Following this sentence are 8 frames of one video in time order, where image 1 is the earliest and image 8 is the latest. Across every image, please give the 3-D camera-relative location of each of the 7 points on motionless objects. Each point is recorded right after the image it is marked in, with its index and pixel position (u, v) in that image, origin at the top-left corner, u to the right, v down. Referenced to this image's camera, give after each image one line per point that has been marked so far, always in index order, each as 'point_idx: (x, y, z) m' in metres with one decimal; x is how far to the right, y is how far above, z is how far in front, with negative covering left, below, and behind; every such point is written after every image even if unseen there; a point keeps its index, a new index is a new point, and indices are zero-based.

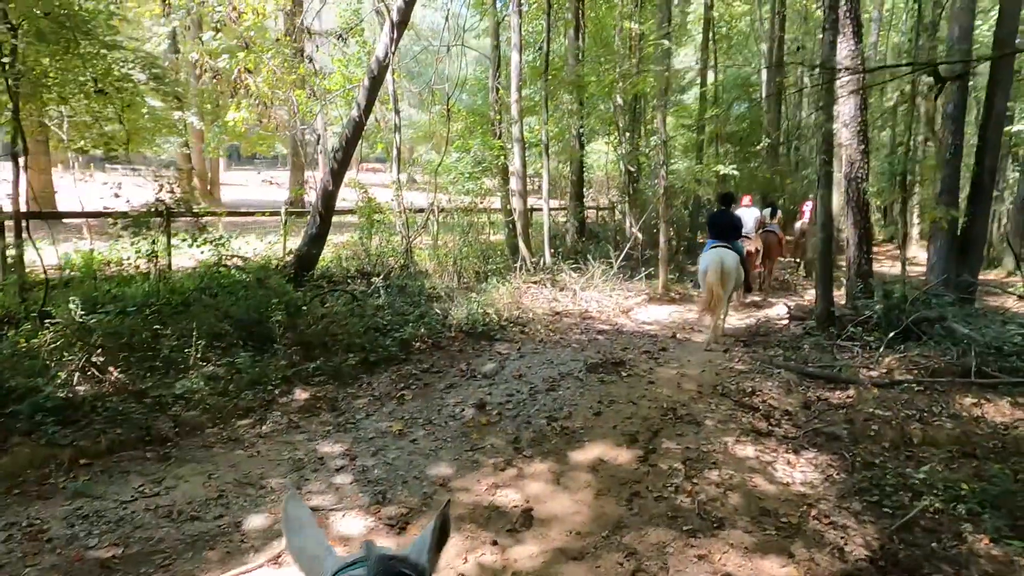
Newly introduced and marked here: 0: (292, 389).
0: (-2.3, -1.1, +6.9) m
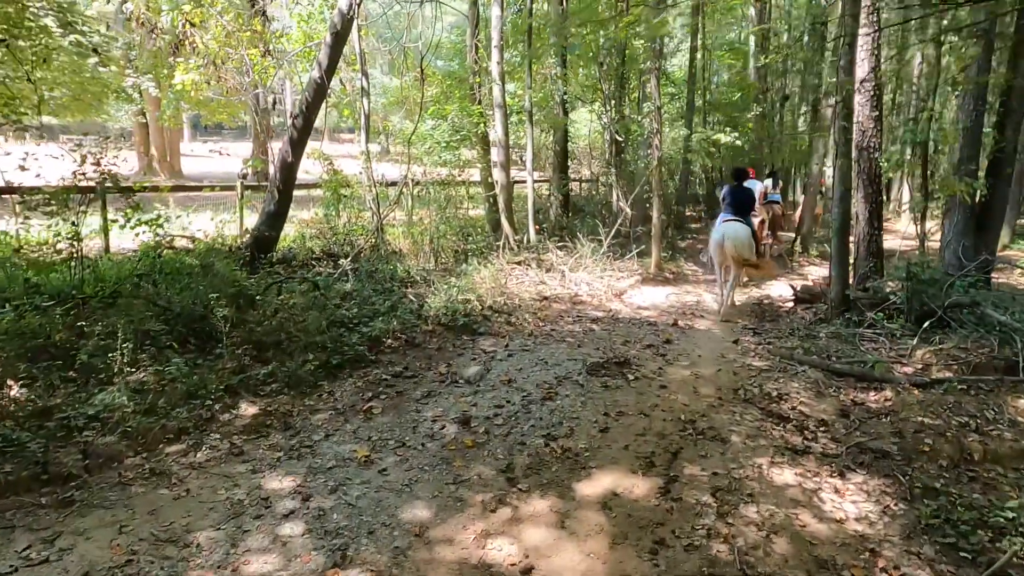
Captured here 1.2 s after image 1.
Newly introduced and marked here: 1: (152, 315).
0: (-2.4, -1.0, +5.8) m
1: (-3.6, -0.3, +6.7) m
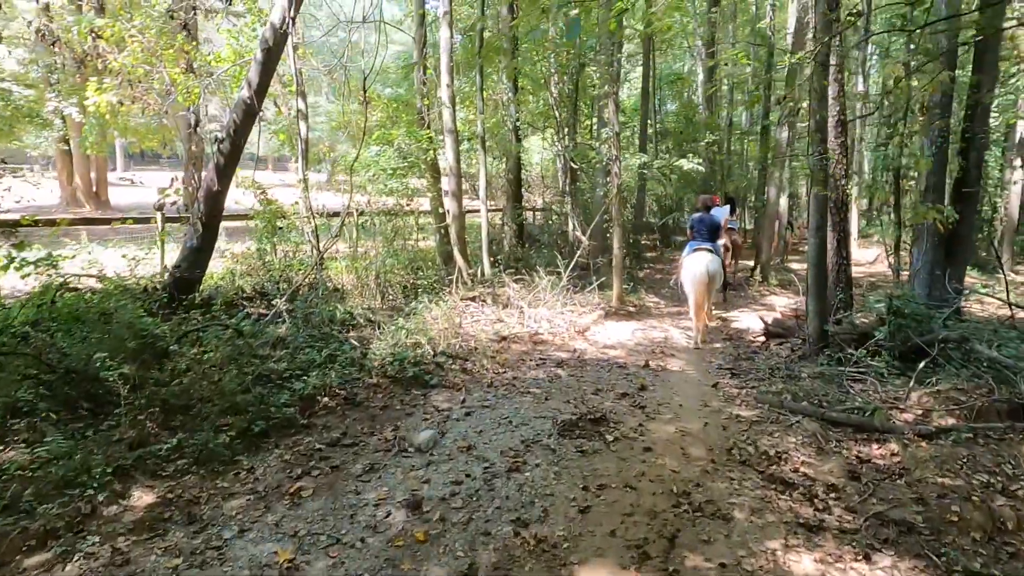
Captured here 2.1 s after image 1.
0: (-2.7, -1.4, +4.6) m
1: (-4.0, -0.7, +5.5) m
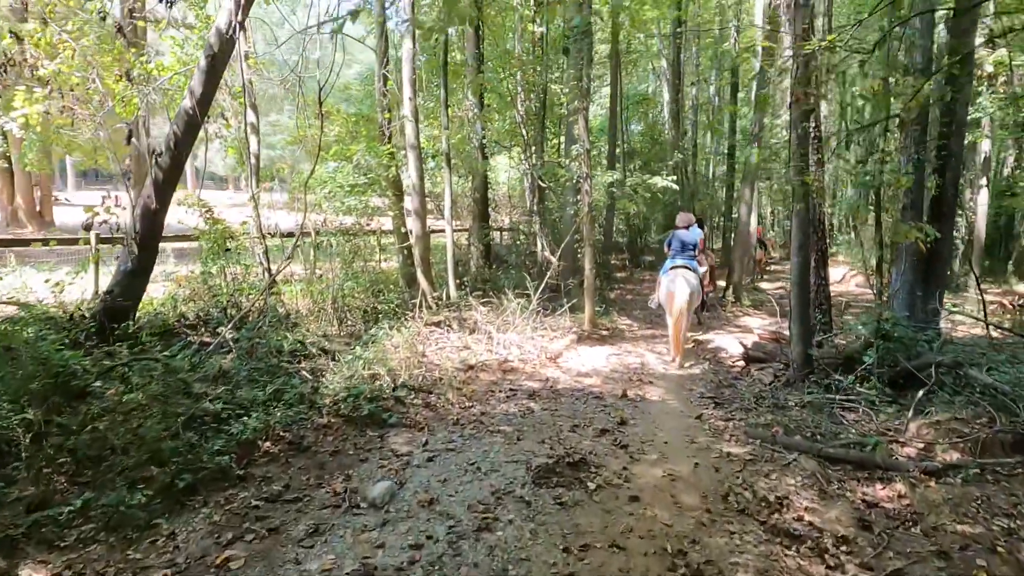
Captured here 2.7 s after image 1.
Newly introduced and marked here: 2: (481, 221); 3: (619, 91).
0: (-2.8, -1.6, +3.8) m
1: (-4.2, -1.0, +4.6) m
2: (-0.7, +1.6, +15.7) m
3: (+3.2, +5.8, +19.7) m
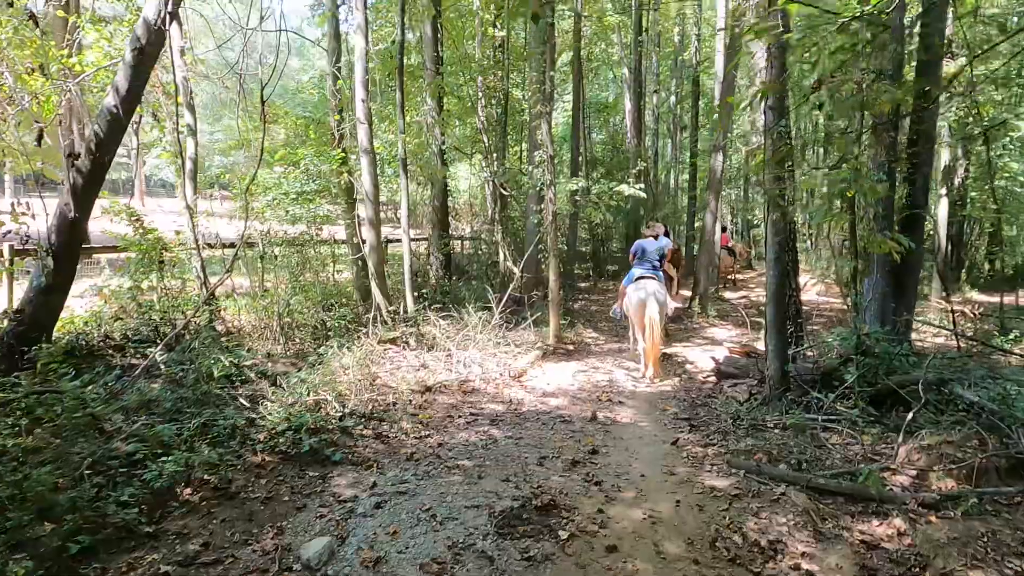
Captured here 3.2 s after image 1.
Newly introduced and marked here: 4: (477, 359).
0: (-3.0, -1.7, +3.0) m
1: (-4.4, -1.1, +3.8) m
2: (-1.6, +1.3, +15.0) m
3: (+2.0, +5.5, +19.3) m
4: (-0.5, -1.0, +9.6) m
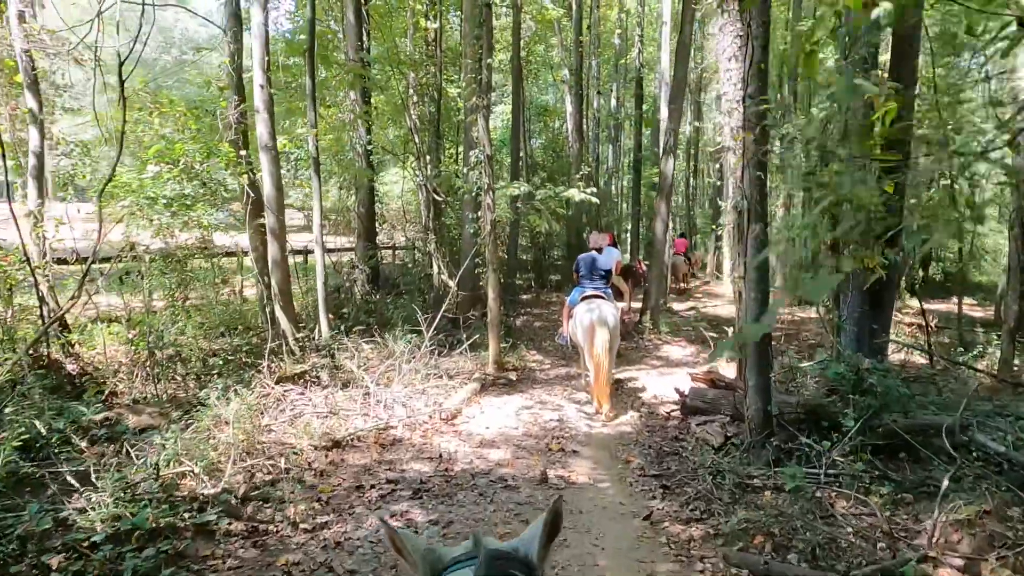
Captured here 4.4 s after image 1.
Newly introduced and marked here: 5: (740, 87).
0: (-3.3, -2.0, +1.2) m
1: (-4.7, -1.4, +1.8) m
2: (-2.9, +1.0, +13.3) m
3: (+0.3, +5.2, +18.0) m
4: (-1.3, -1.3, +8.0) m
5: (+3.0, +2.6, +8.7) m
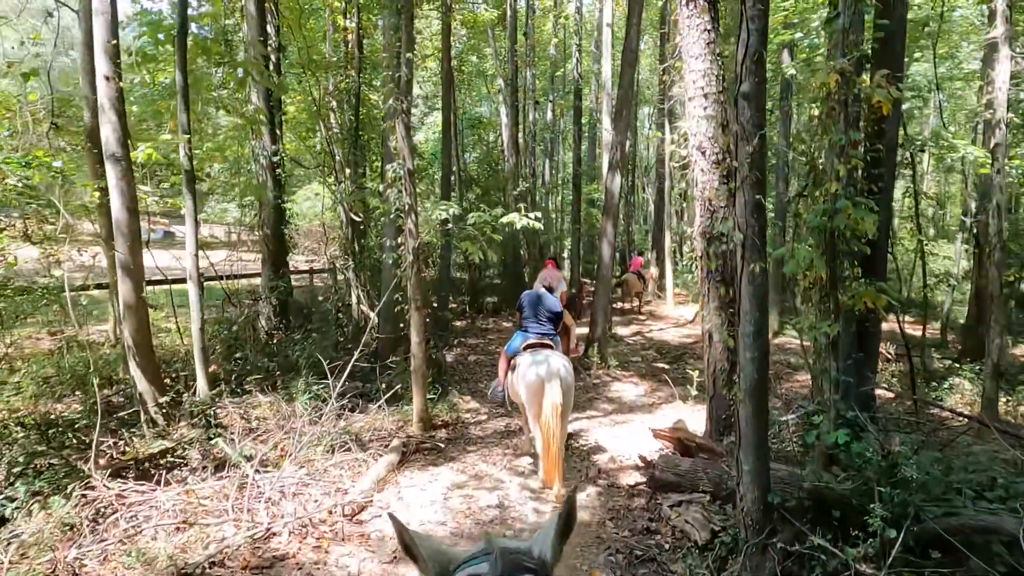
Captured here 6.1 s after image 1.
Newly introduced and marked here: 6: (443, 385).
0: (-3.3, -2.3, -0.8) m
1: (-4.8, -1.8, -0.4) m
2: (-4.1, +0.4, +11.3) m
3: (-1.4, +4.5, +16.3) m
4: (-2.0, -1.8, +6.1) m
5: (+2.2, +2.1, +7.3) m
6: (-1.1, -1.5, +10.6) m
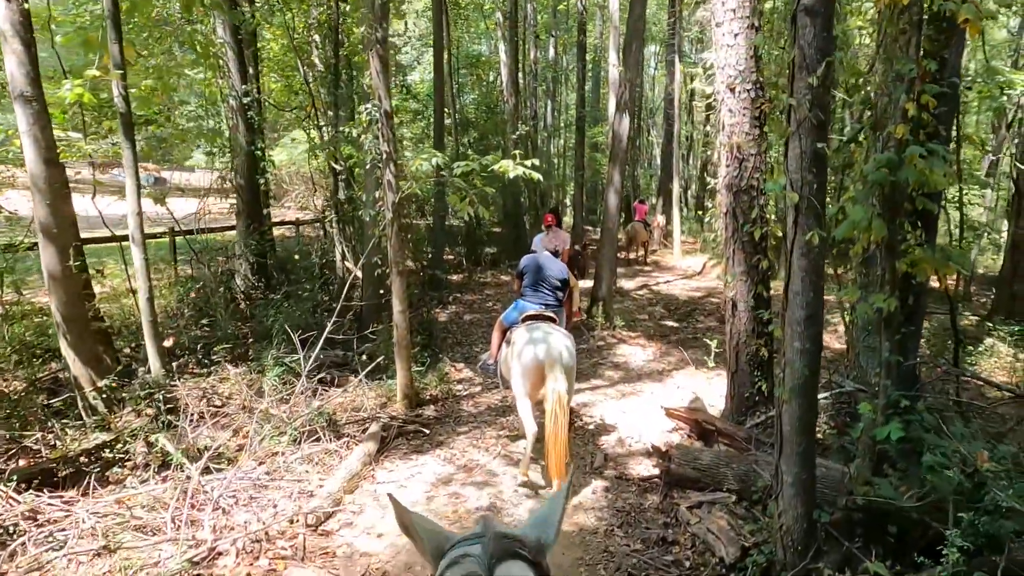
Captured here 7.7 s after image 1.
0: (-3.4, -2.7, -1.6) m
1: (-4.9, -2.1, -1.2) m
2: (-4.2, +1.0, +10.2) m
3: (-1.5, +5.5, +14.9) m
4: (-2.1, -1.6, +5.3) m
5: (+2.1, +2.5, +6.0) m
6: (-1.1, -0.9, +9.7) m
